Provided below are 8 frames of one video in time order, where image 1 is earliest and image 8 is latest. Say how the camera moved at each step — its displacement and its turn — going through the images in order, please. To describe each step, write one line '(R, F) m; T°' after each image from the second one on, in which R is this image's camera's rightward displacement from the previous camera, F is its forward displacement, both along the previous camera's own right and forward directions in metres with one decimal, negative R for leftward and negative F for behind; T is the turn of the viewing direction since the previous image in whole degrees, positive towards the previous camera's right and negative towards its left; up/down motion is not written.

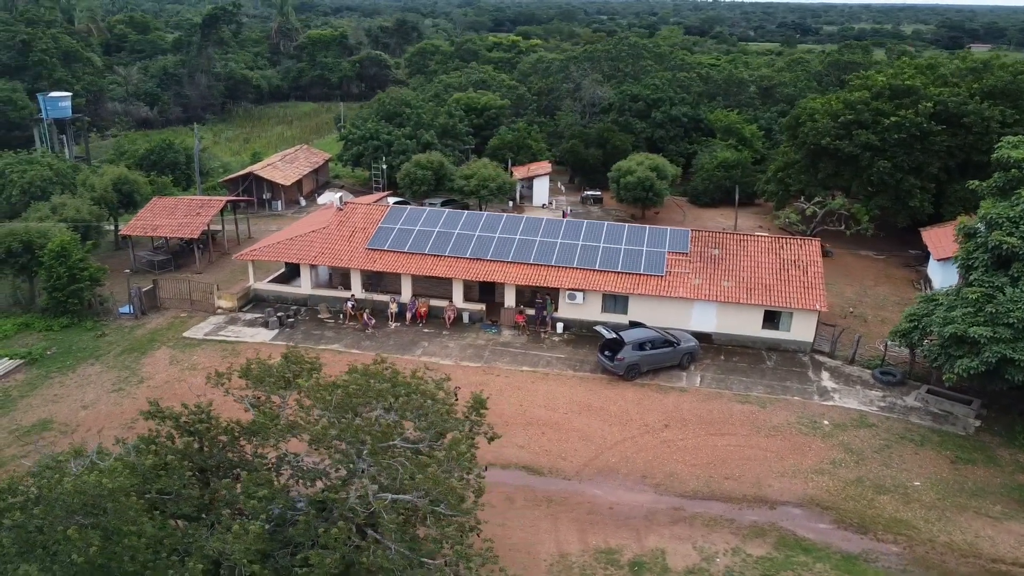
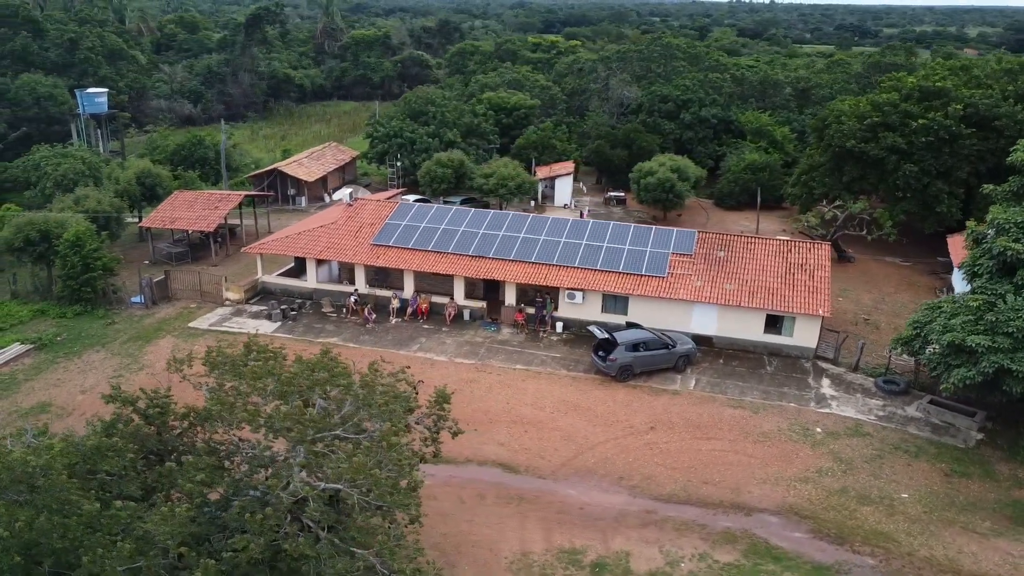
(+1.5, +0.1) m; -3°
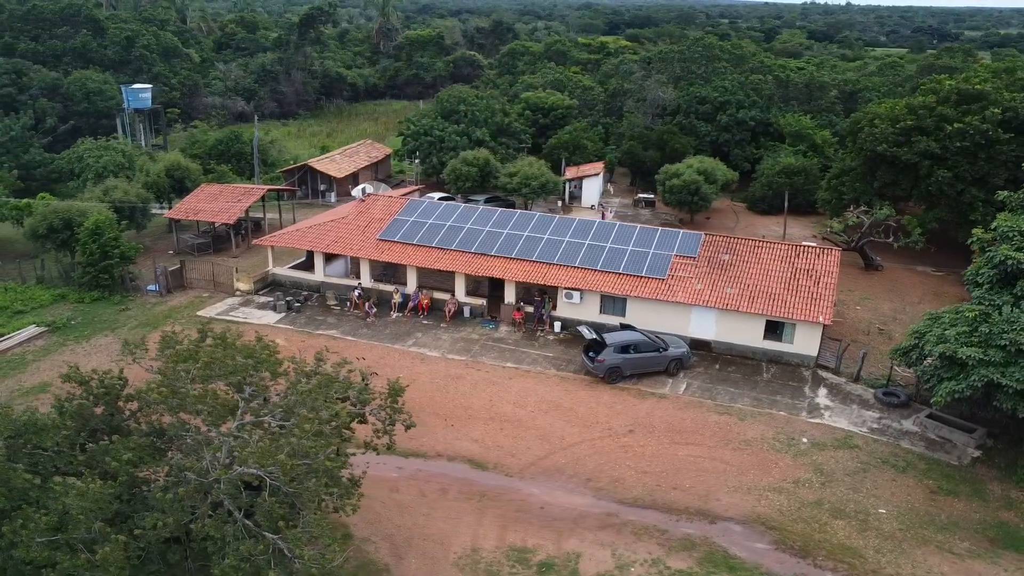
(+1.9, +0.1) m; -4°
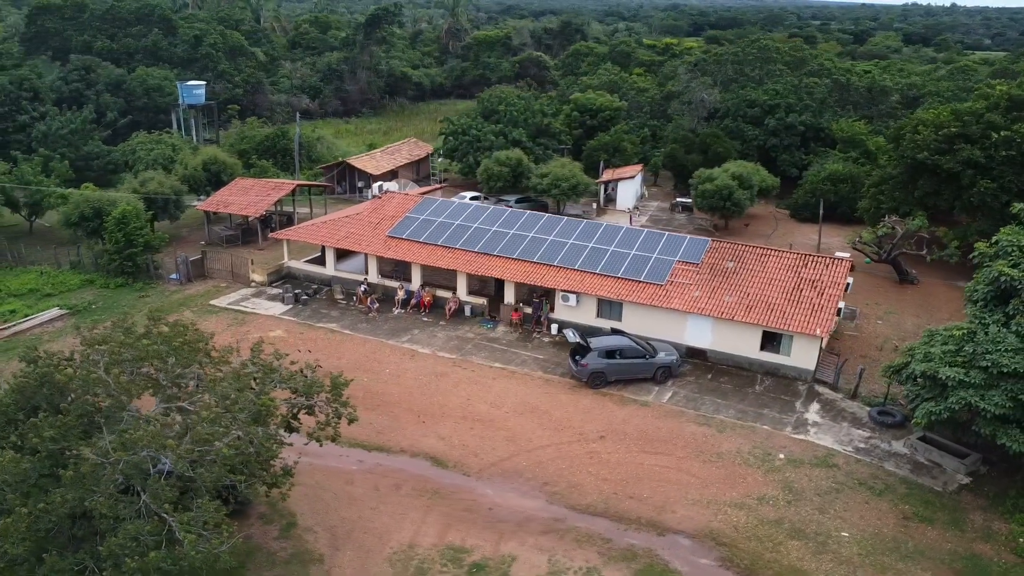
(+2.4, +0.2) m; -6°
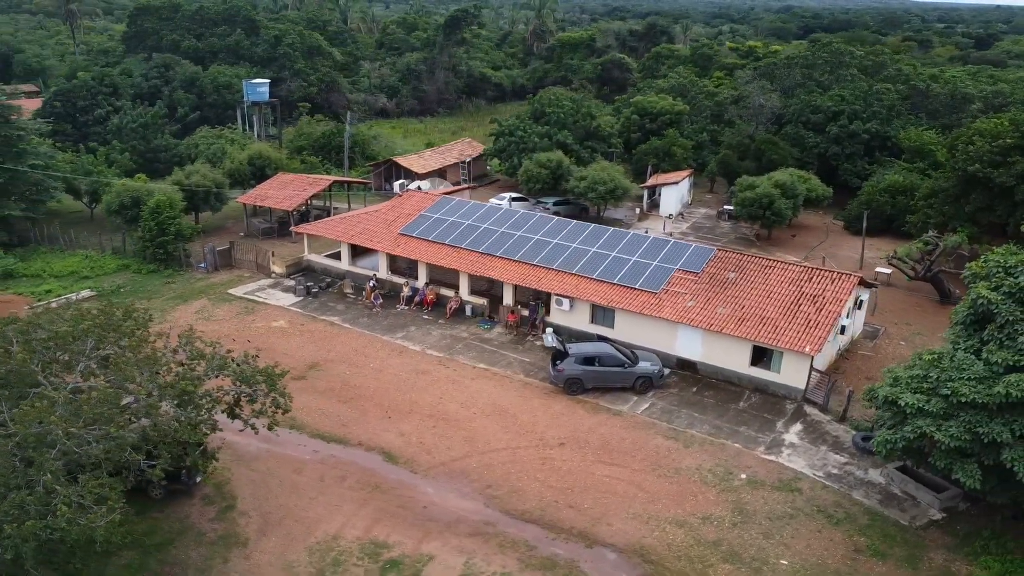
(+3.0, +0.2) m; -7°
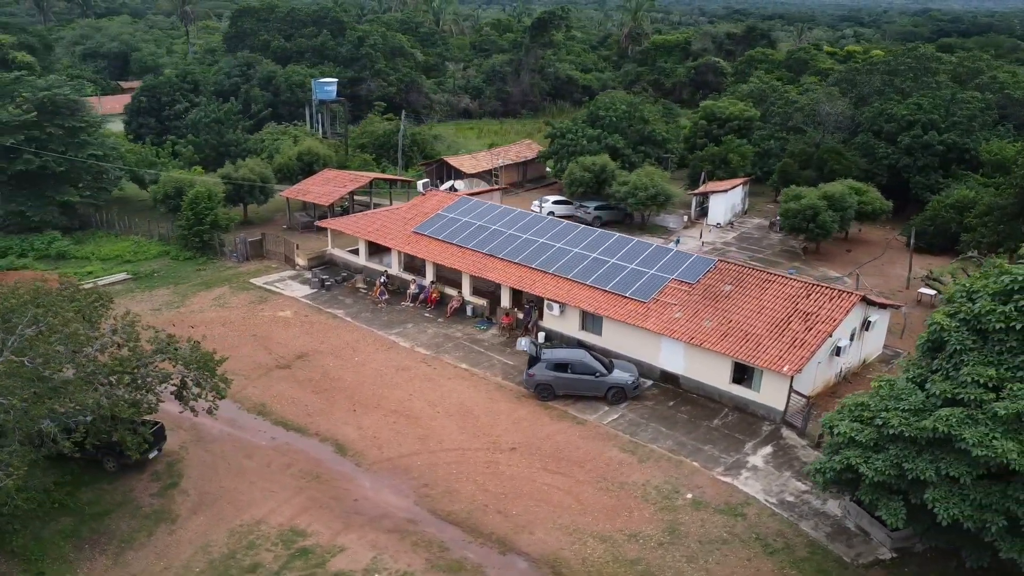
(+3.4, +0.3) m; -8°
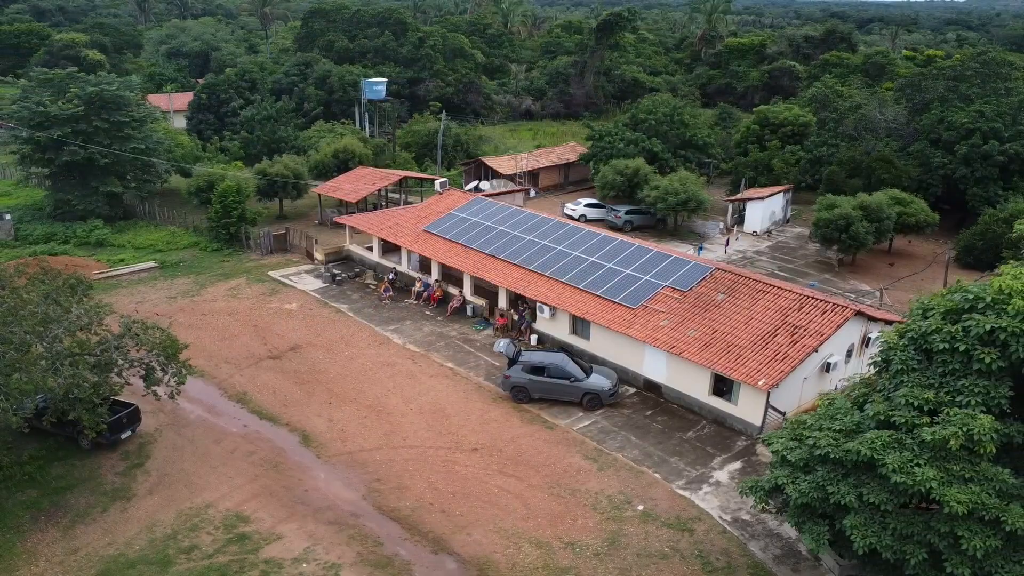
(+2.6, +0.2) m; -6°
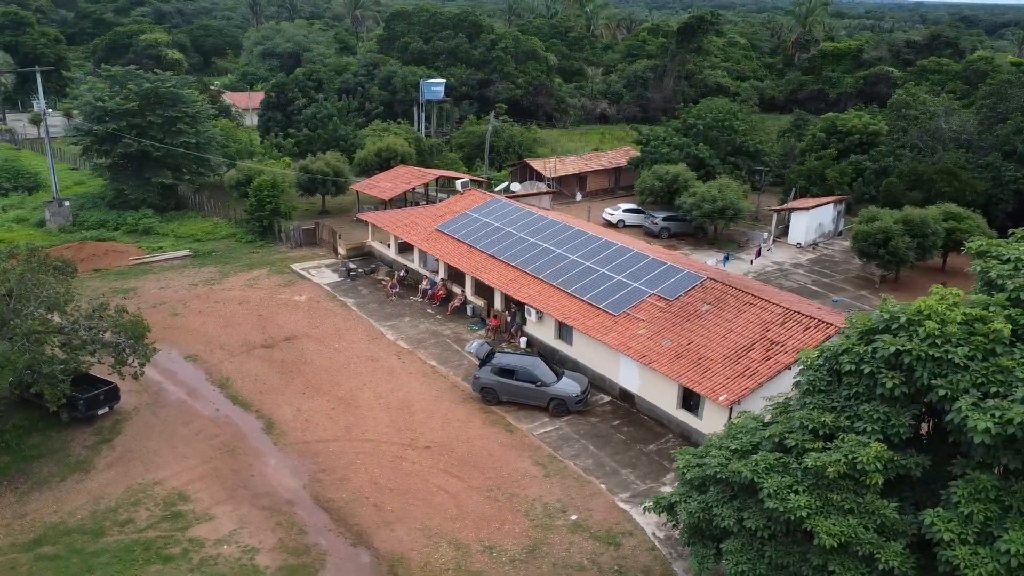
(+3.2, +0.3) m; -7°
